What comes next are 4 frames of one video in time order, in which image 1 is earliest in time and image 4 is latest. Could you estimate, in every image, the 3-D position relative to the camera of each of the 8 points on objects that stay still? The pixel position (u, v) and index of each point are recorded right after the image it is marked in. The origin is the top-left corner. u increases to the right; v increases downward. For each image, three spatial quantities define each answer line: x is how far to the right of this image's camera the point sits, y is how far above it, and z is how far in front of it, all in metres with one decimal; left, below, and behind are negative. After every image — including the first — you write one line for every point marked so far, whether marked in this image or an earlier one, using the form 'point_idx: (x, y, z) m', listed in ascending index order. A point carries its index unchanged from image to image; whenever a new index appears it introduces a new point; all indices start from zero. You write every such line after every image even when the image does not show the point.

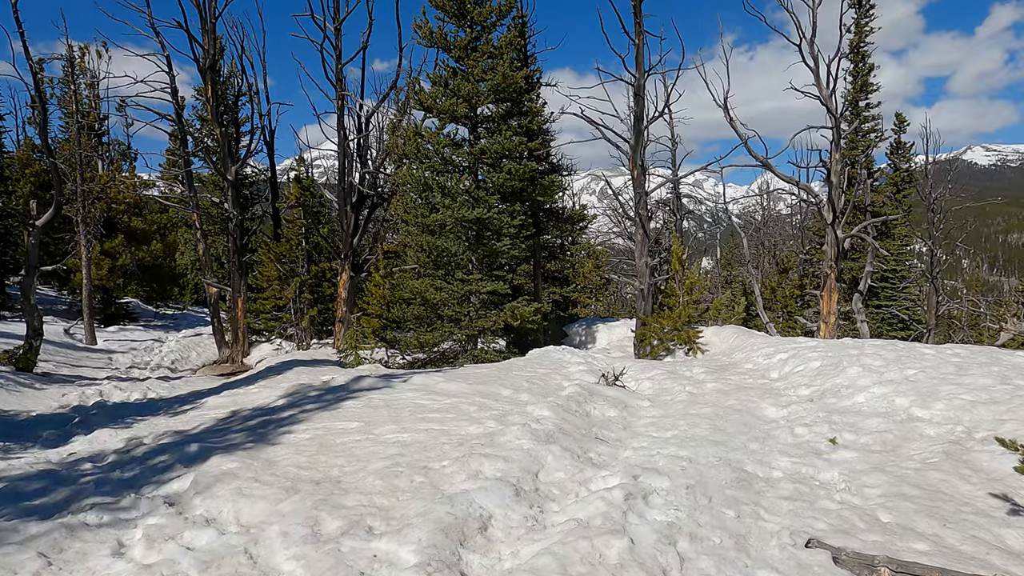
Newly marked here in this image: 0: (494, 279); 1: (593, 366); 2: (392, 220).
0: (-0.4, +0.2, +13.5) m
1: (+1.2, -1.1, +9.4) m
2: (-3.0, +1.7, +16.6) m
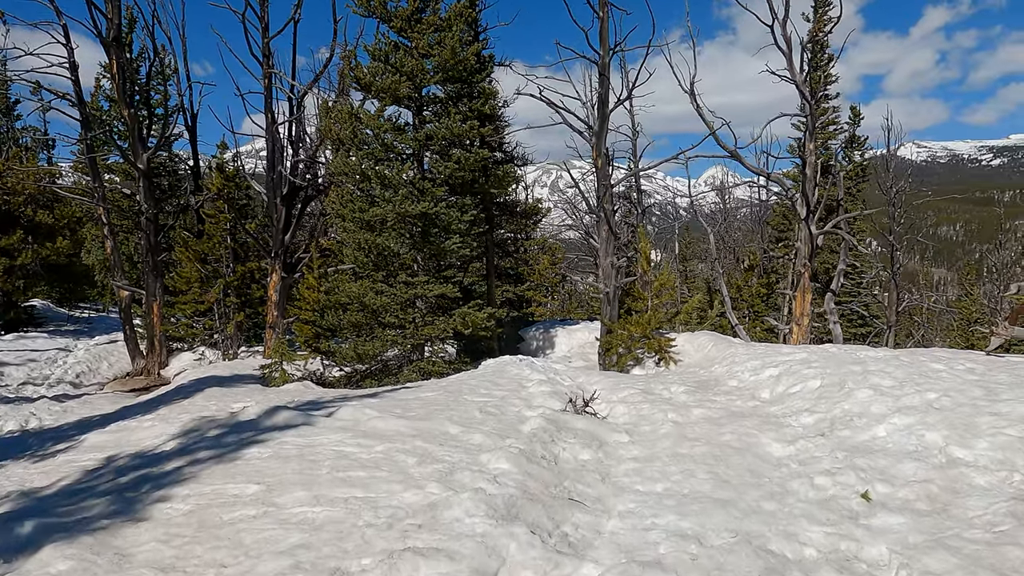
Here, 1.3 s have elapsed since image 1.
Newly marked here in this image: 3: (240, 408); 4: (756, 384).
0: (-1.3, +0.1, +12.1) m
1: (+0.5, -1.2, +8.1) m
2: (-4.1, +1.7, +14.9) m
3: (-3.1, -1.3, +7.4) m
4: (+2.8, -1.1, +7.7) m
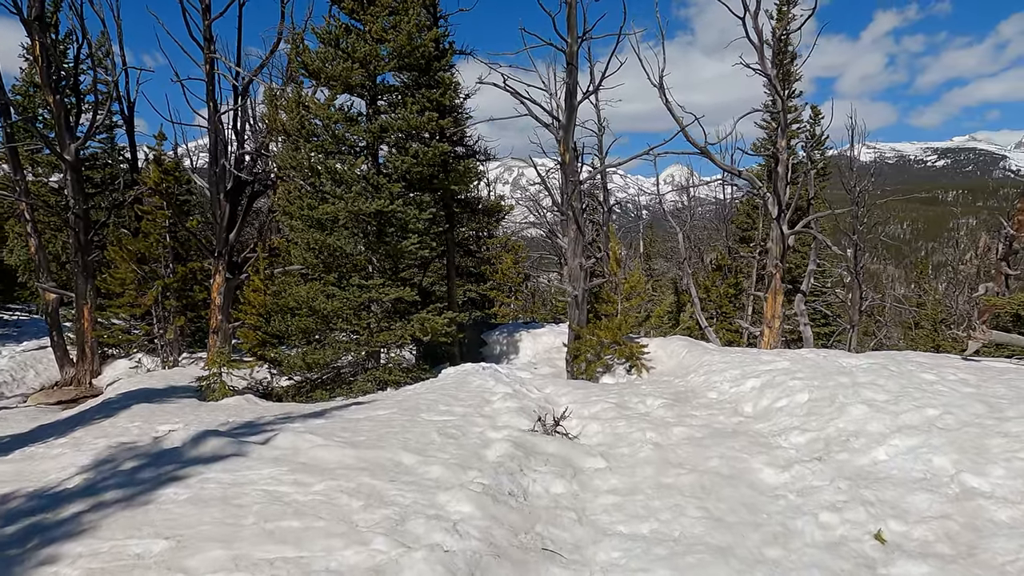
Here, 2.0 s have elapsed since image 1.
0: (-1.9, +0.1, +11.3) m
1: (+0.1, -1.3, +7.5) m
2: (-5.0, +1.6, +13.9) m
3: (-3.4, -1.4, +6.6) m
4: (+2.4, -1.2, +7.2) m
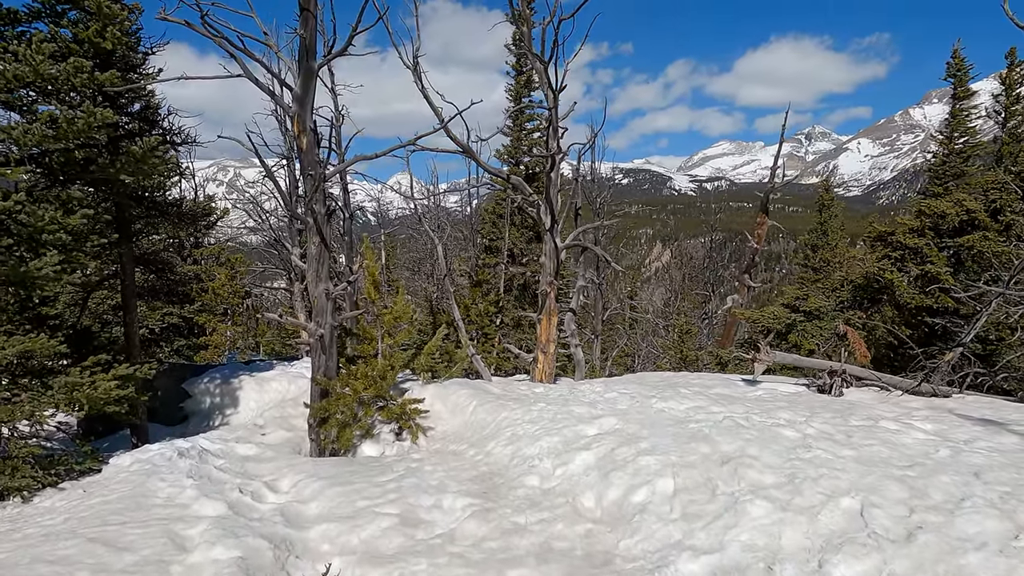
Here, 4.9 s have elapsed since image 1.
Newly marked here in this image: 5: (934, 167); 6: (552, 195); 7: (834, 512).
0: (-5.2, -0.4, +7.2) m
1: (-1.8, -1.6, +4.4) m
2: (-9.1, +1.0, +8.4) m
3: (-4.7, -1.9, +2.2) m
4: (+0.4, -1.5, +5.1) m
5: (+9.8, +2.8, +15.4) m
6: (+0.7, +1.6, +11.4) m
7: (+2.0, -1.3, +4.0) m
